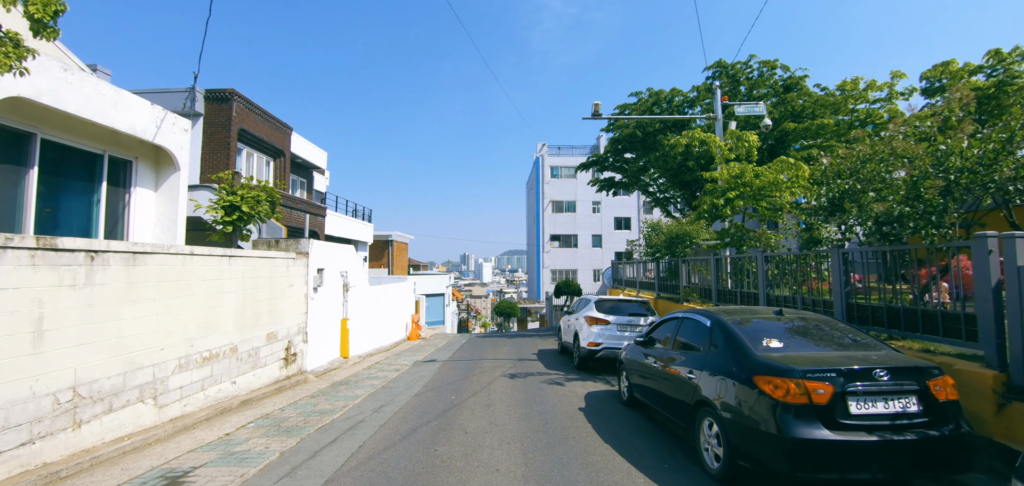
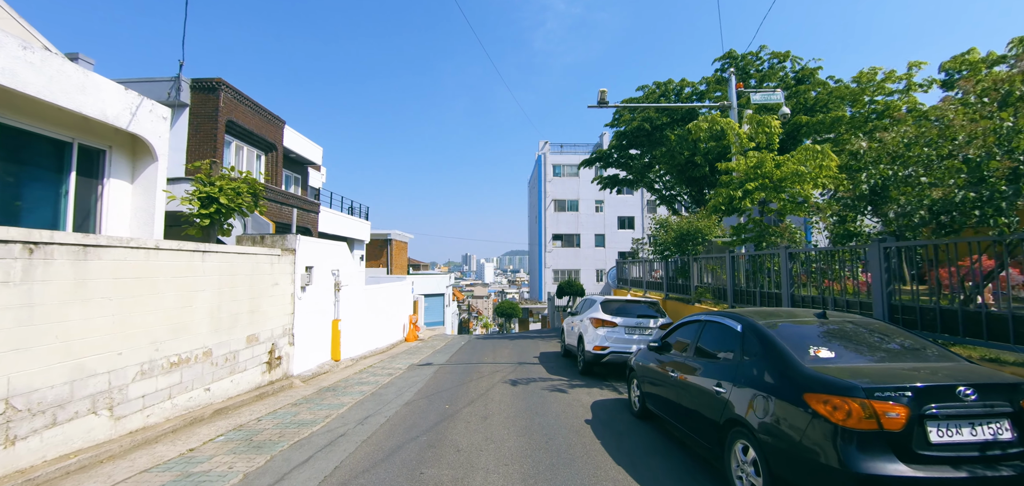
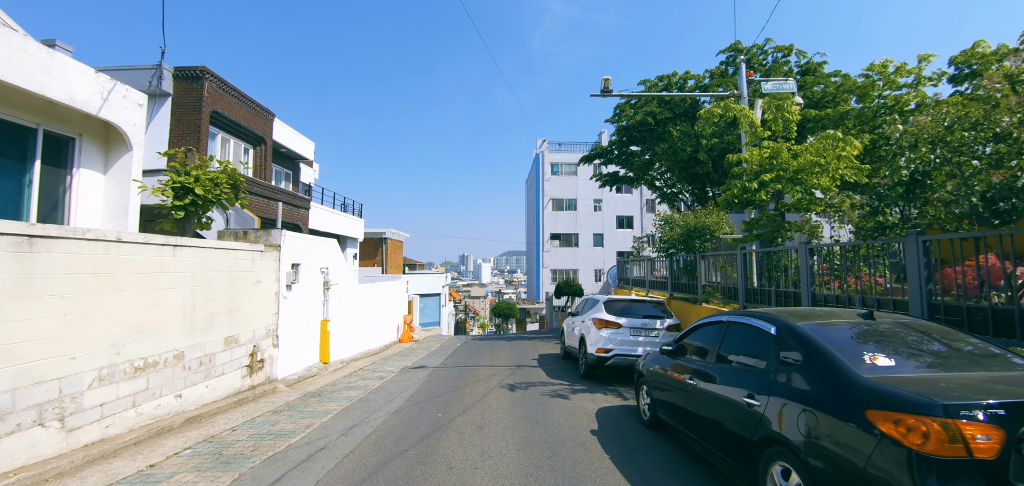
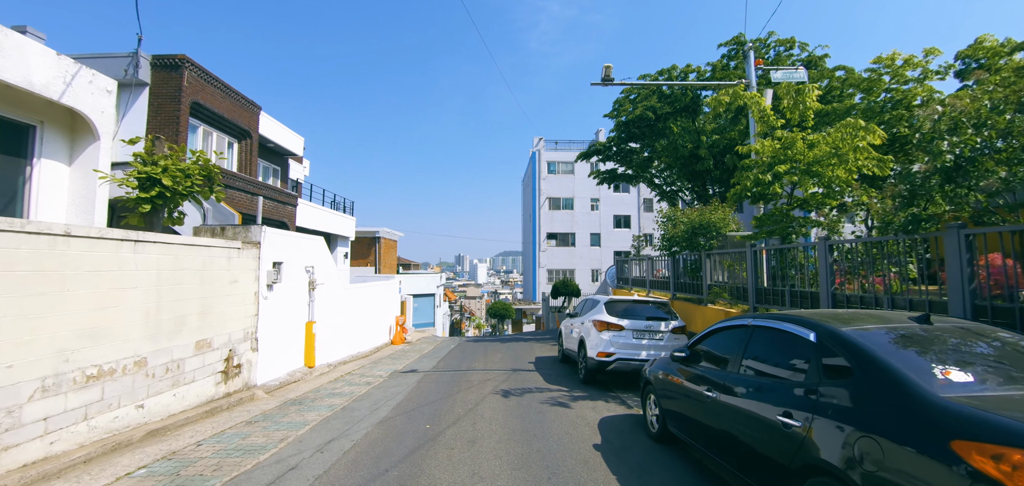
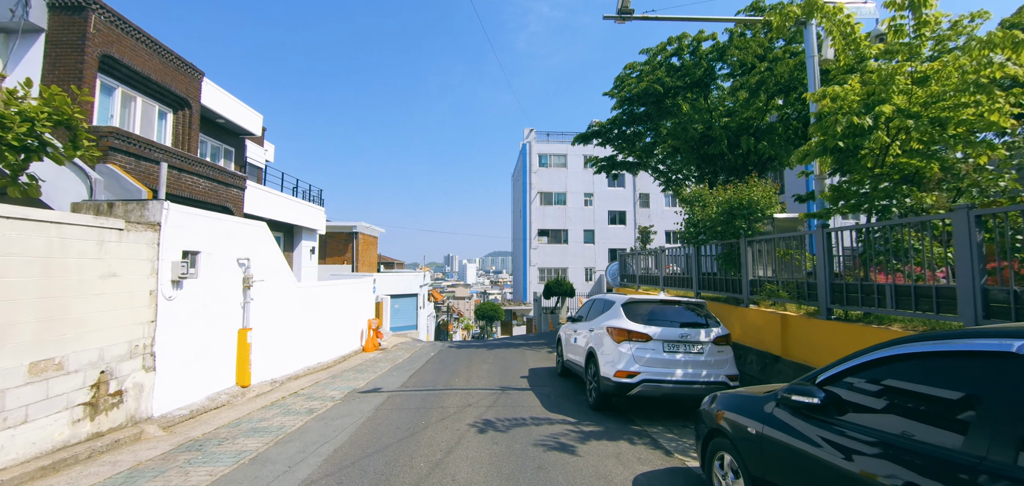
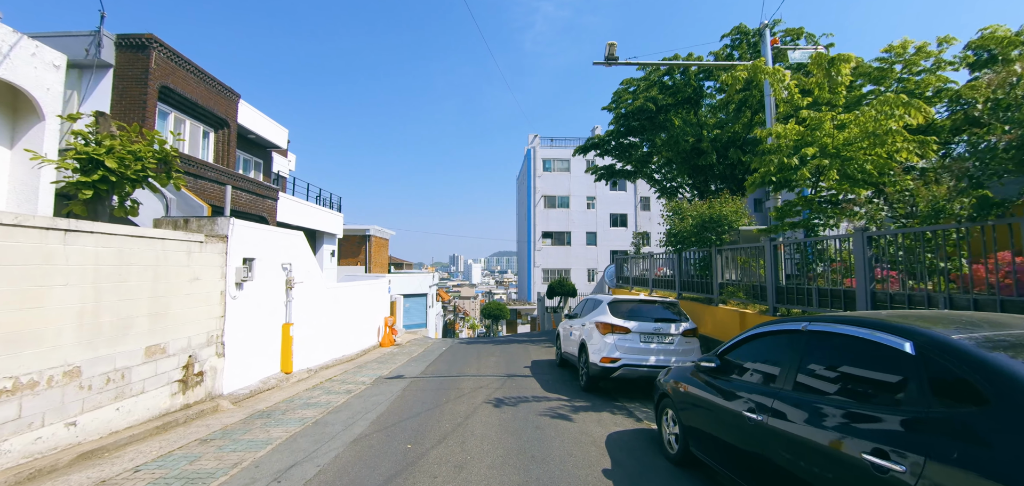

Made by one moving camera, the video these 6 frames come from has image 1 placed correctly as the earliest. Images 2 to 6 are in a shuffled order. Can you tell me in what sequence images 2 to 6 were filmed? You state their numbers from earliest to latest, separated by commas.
2, 3, 4, 6, 5
